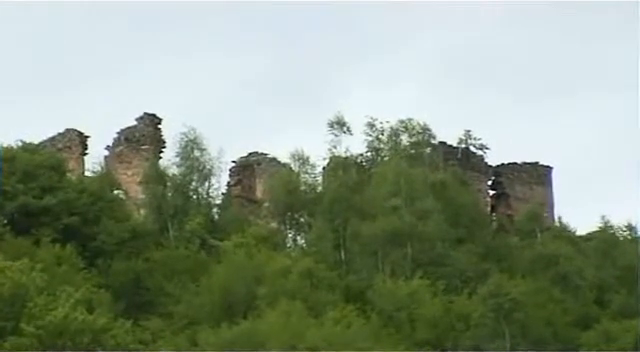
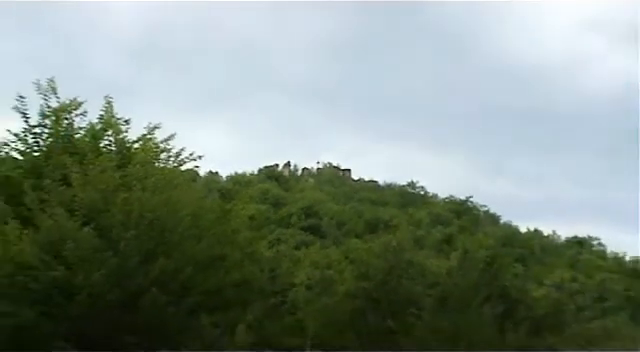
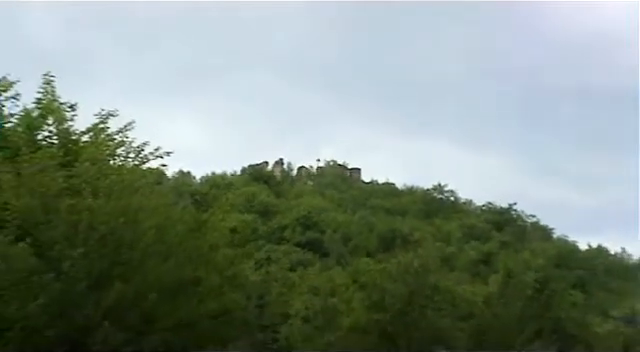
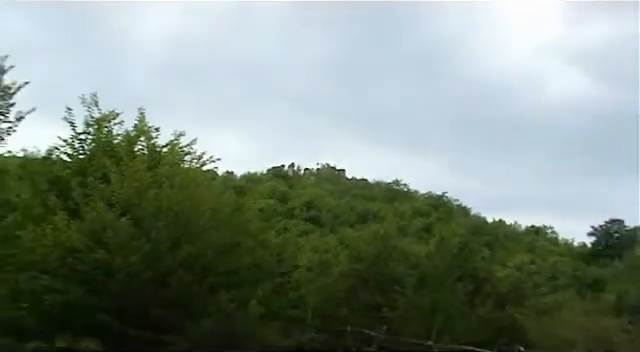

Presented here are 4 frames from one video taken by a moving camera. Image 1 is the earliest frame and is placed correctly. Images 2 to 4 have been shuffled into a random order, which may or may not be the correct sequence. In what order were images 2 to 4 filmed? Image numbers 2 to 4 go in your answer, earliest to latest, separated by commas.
3, 2, 4
